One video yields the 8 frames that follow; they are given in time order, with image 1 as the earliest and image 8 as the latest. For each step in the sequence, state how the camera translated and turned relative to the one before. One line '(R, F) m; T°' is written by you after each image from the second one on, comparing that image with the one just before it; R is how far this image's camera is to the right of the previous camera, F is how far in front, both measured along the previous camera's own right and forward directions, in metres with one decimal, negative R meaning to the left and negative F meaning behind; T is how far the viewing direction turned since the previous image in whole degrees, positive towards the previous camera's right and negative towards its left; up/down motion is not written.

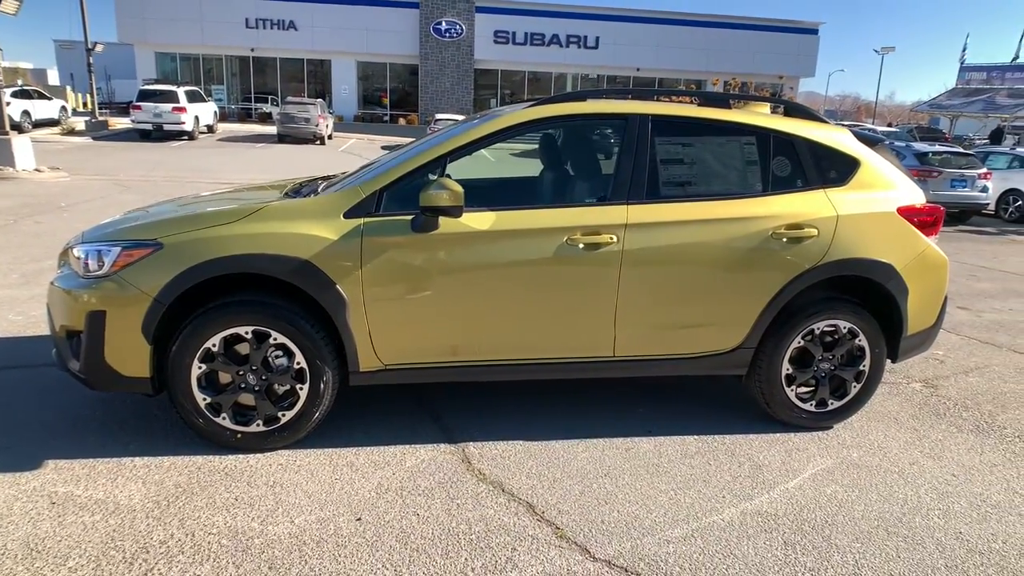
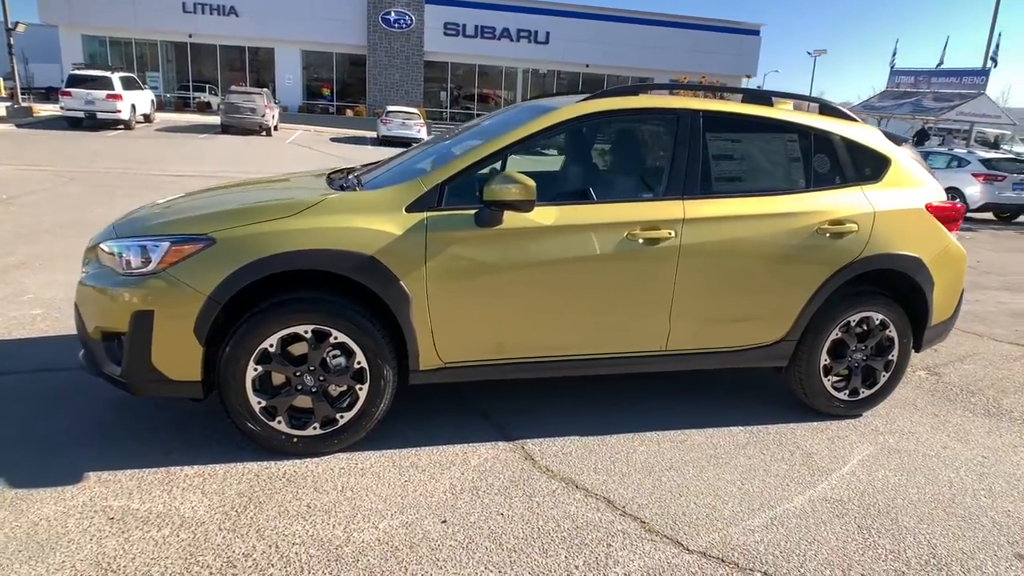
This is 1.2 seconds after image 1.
(-0.6, +0.1) m; +6°
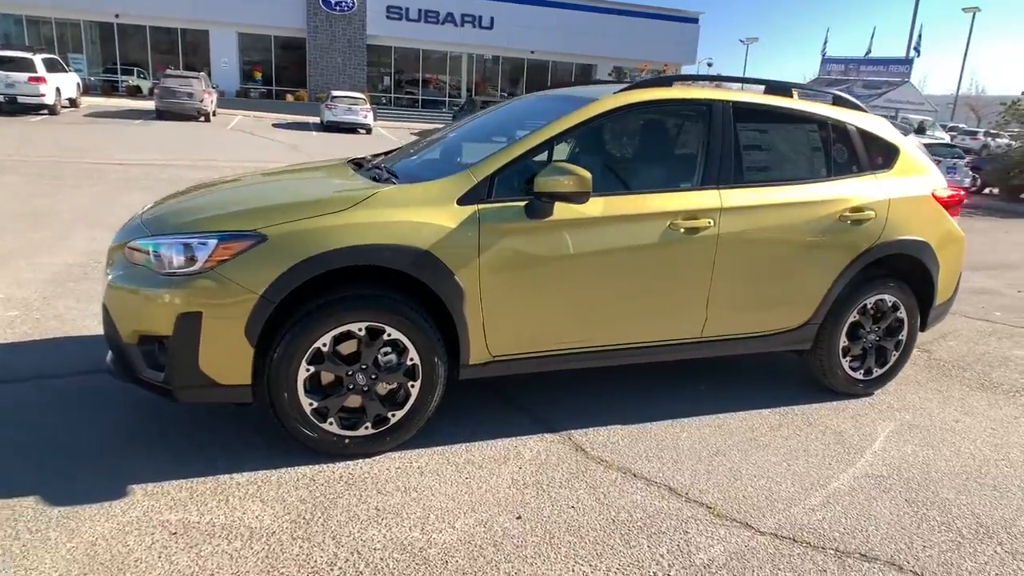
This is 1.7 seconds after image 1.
(-0.5, +0.1) m; +5°
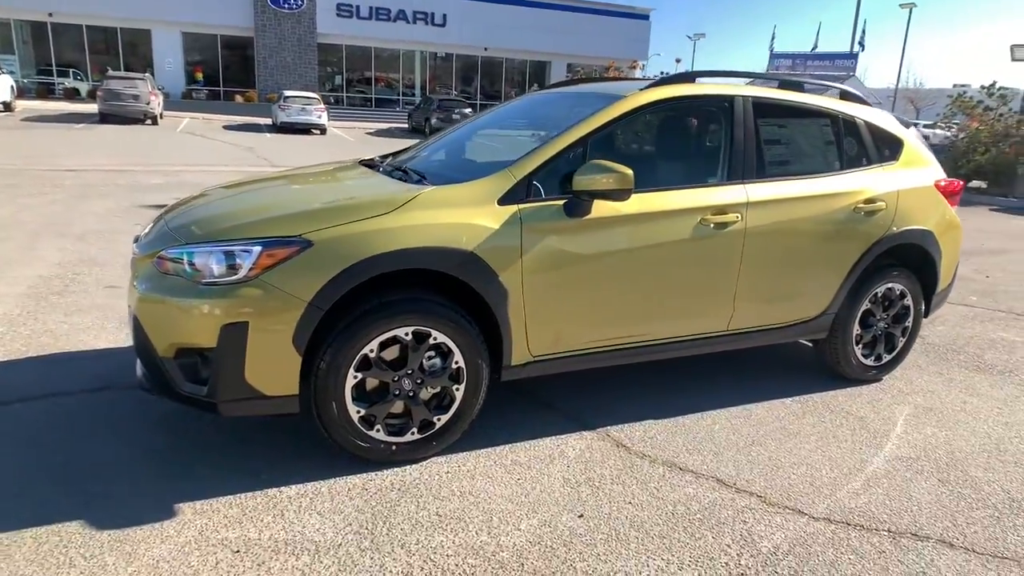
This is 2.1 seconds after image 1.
(-0.4, 0.0) m; +4°
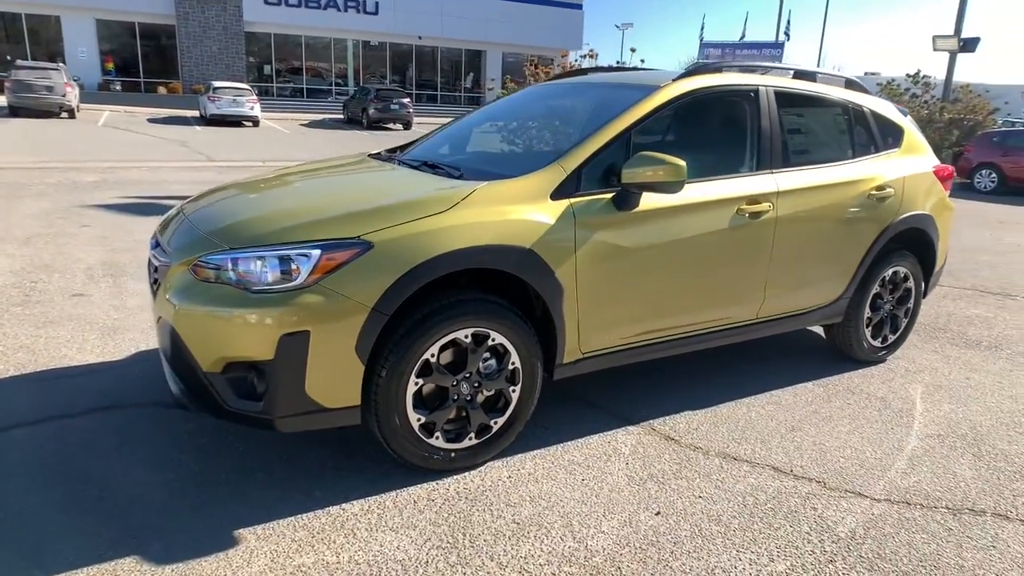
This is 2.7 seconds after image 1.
(-0.6, +0.1) m; +6°
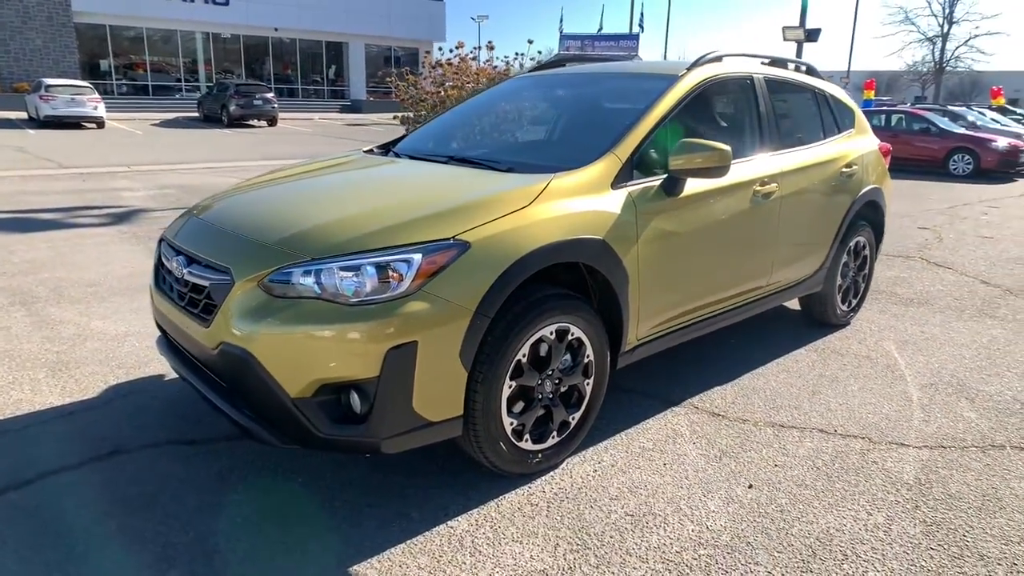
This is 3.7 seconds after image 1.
(-0.9, +0.2) m; +12°
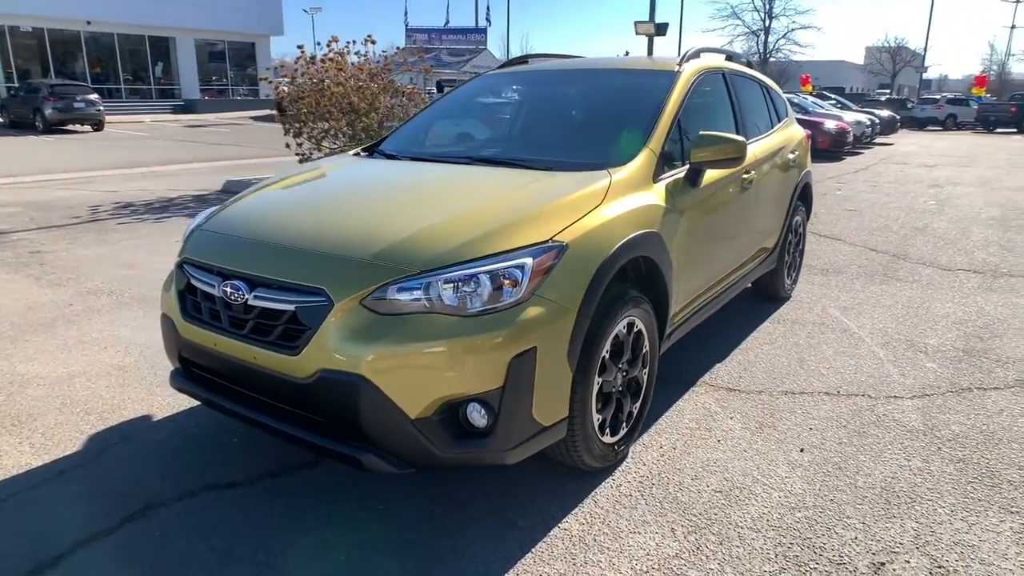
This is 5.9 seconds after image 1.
(-0.9, +0.1) m; +13°
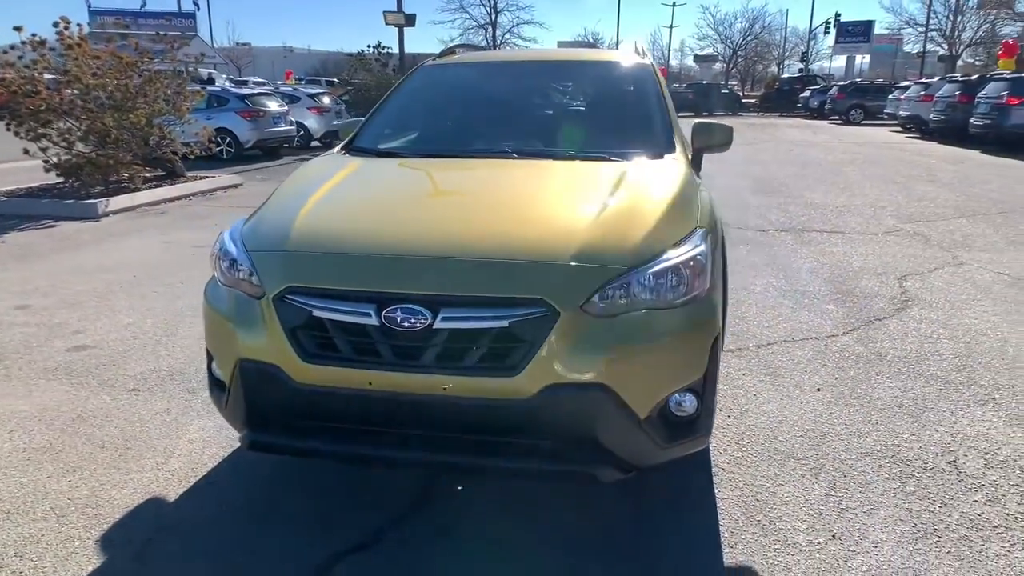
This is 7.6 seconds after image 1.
(-1.5, +0.4) m; +23°
